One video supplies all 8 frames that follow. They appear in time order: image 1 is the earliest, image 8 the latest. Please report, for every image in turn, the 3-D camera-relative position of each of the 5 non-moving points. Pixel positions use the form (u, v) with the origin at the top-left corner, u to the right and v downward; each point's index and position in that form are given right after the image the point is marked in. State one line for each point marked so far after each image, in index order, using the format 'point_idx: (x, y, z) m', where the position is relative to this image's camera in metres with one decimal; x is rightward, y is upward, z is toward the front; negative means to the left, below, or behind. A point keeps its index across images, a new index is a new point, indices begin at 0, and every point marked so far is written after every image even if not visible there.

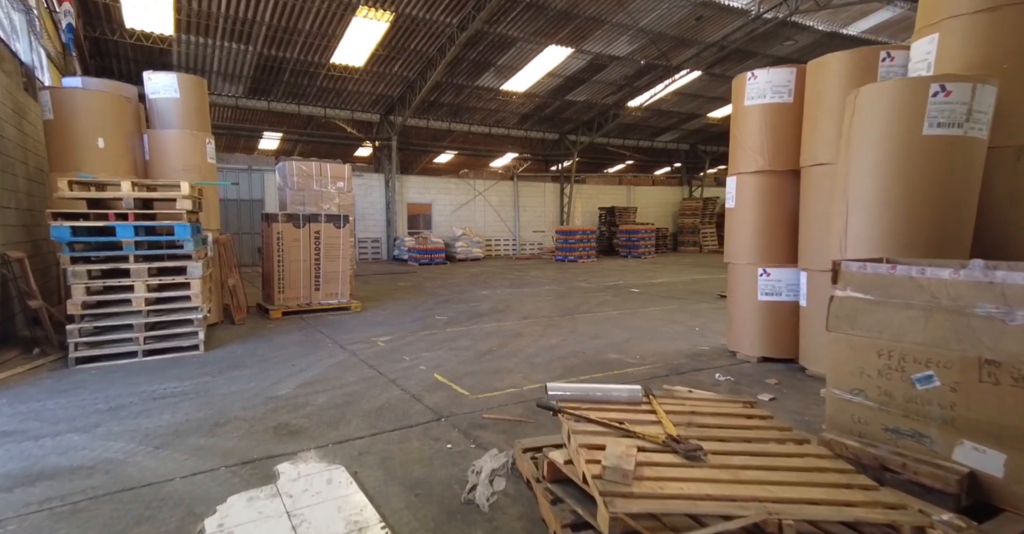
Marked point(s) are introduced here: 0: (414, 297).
0: (-1.6, -0.5, +8.1) m
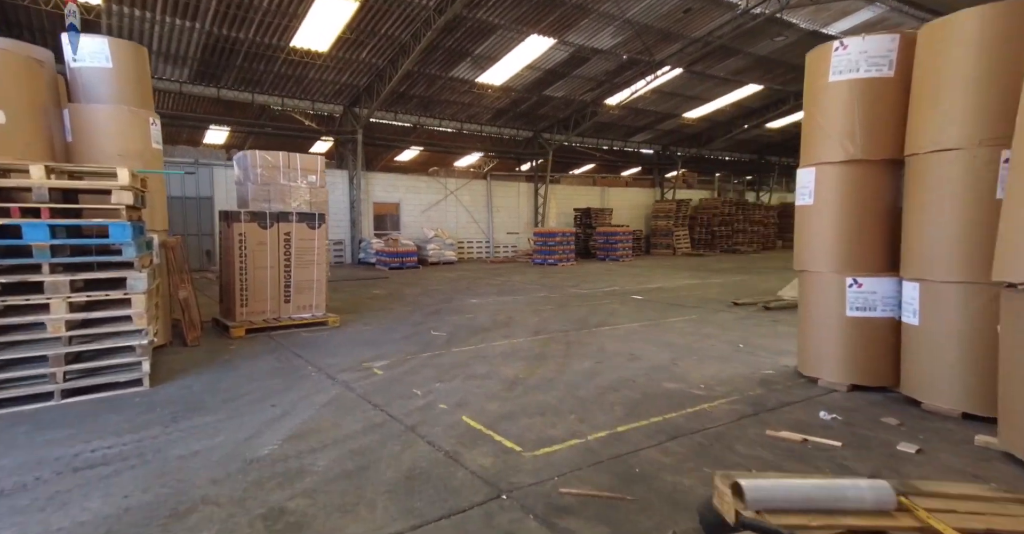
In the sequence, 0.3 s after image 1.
0: (-1.7, -0.6, +7.2) m
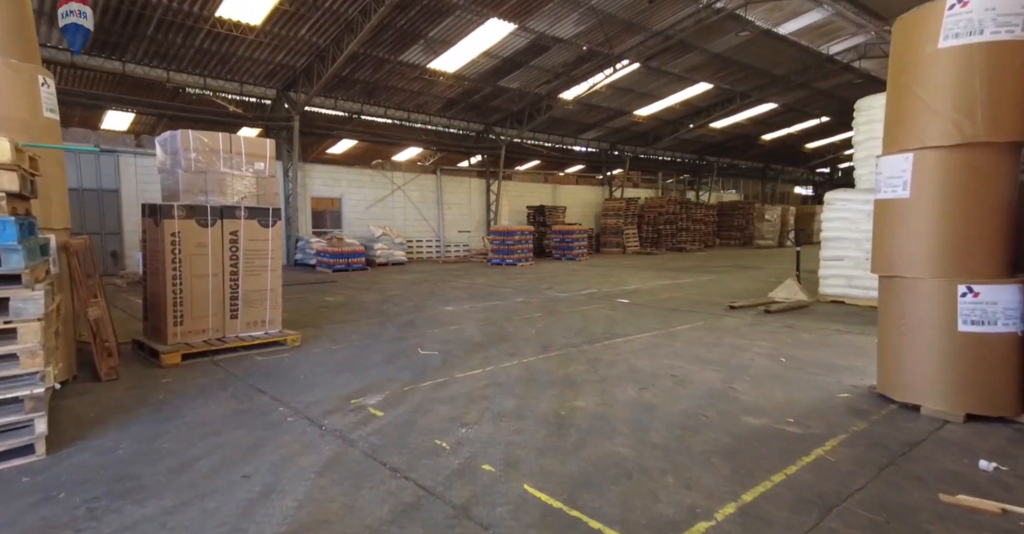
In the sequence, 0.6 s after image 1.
0: (-1.9, -0.7, +6.2) m
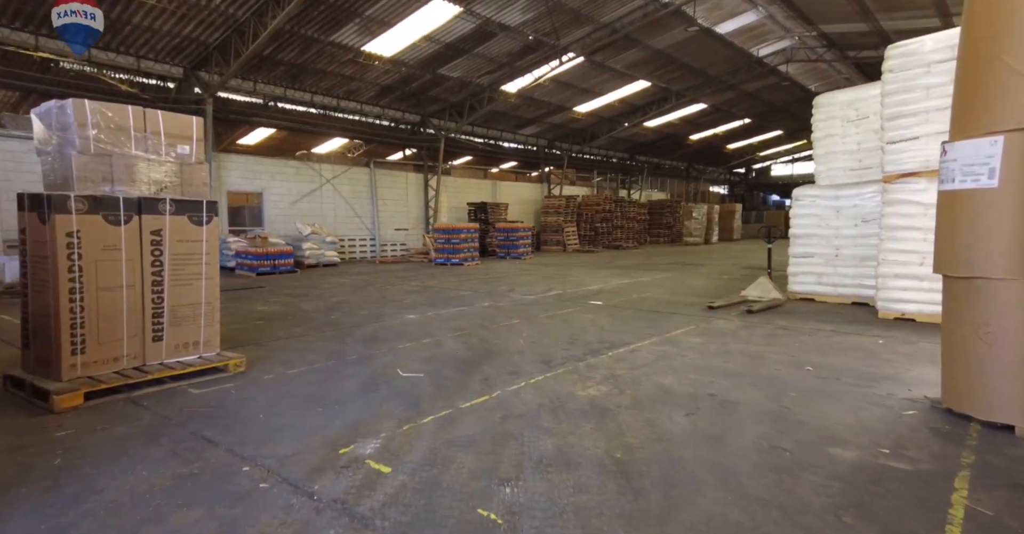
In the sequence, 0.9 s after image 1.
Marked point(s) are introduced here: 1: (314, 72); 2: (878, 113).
0: (-2.1, -0.7, +5.3) m
1: (-5.1, +5.0, +12.9) m
2: (+5.2, +2.2, +7.1) m
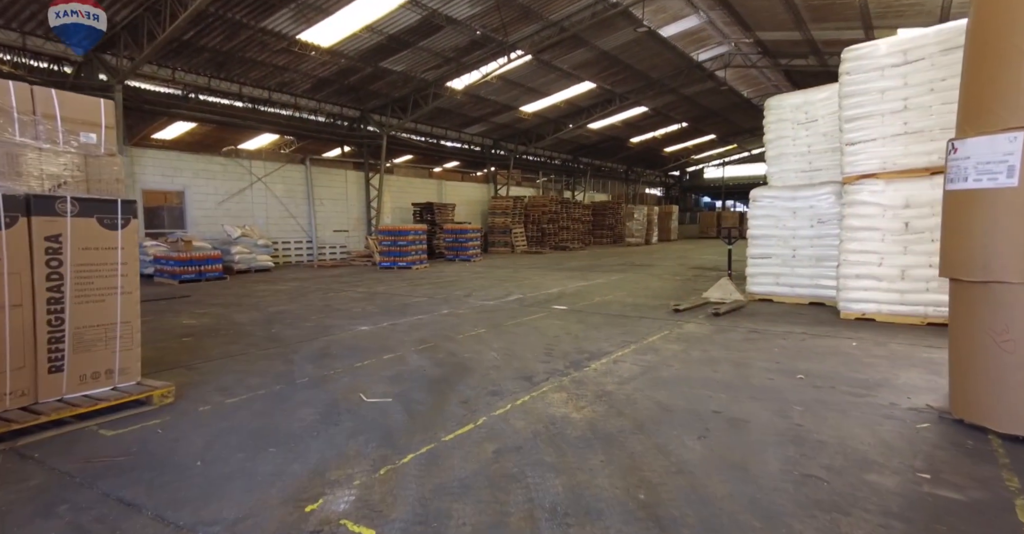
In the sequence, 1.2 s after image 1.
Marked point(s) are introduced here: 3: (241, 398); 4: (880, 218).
0: (-2.4, -0.8, +4.6) m
1: (-6.4, +4.9, +11.8) m
2: (+4.6, +2.2, +7.3) m
3: (-1.9, -0.9, +3.4) m
4: (+4.0, +0.5, +5.4) m
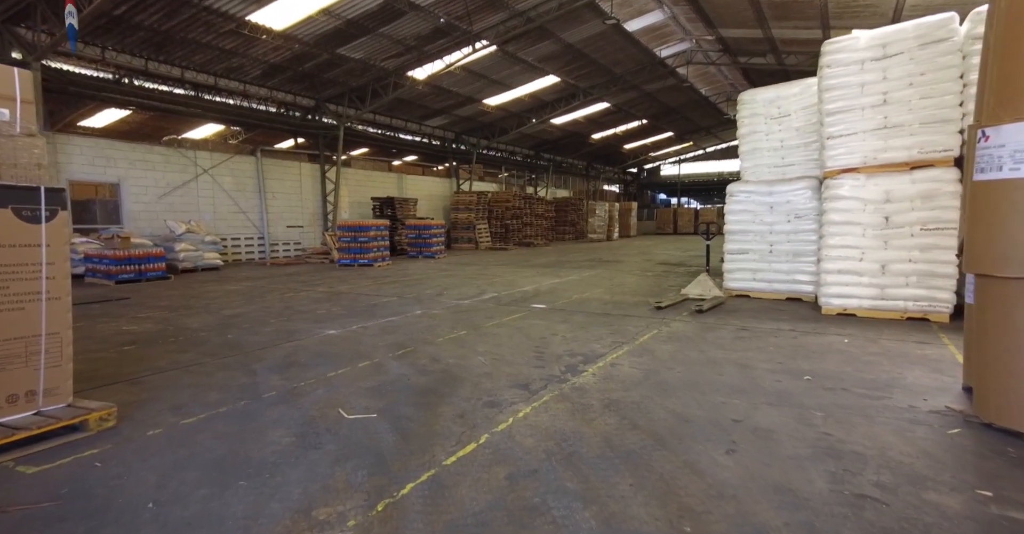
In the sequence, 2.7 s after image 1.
0: (-2.5, -0.8, +4.1) m
1: (-7.1, +4.9, +10.9) m
2: (+4.2, +2.3, +7.3) m
3: (-1.9, -0.9, +3.0) m
4: (+3.8, +0.6, +5.4) m
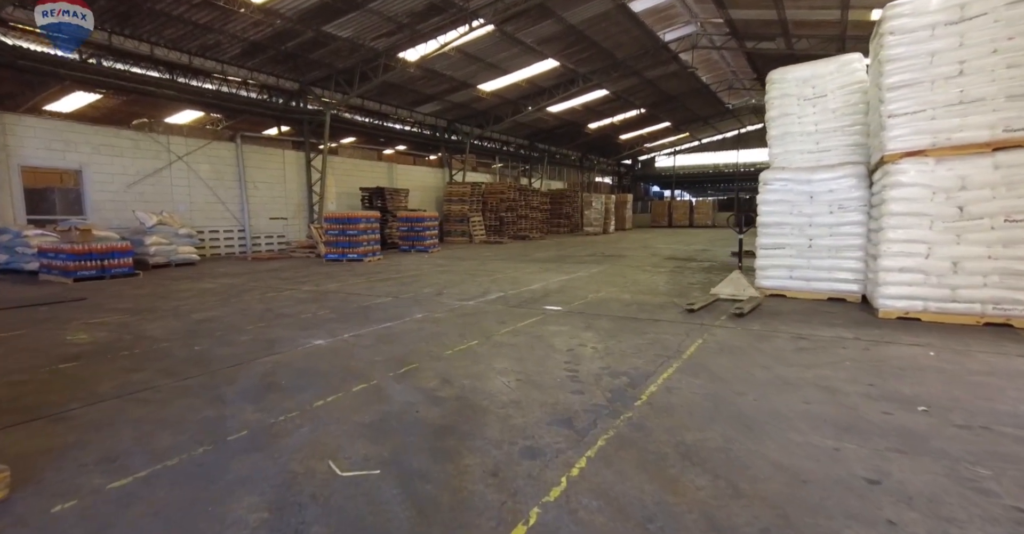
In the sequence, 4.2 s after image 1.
0: (-2.3, -0.8, +3.3) m
1: (-7.1, +5.0, +9.9) m
2: (+4.3, +2.3, +6.6) m
3: (-1.7, -0.9, +2.2) m
4: (+3.9, +0.6, +4.7) m
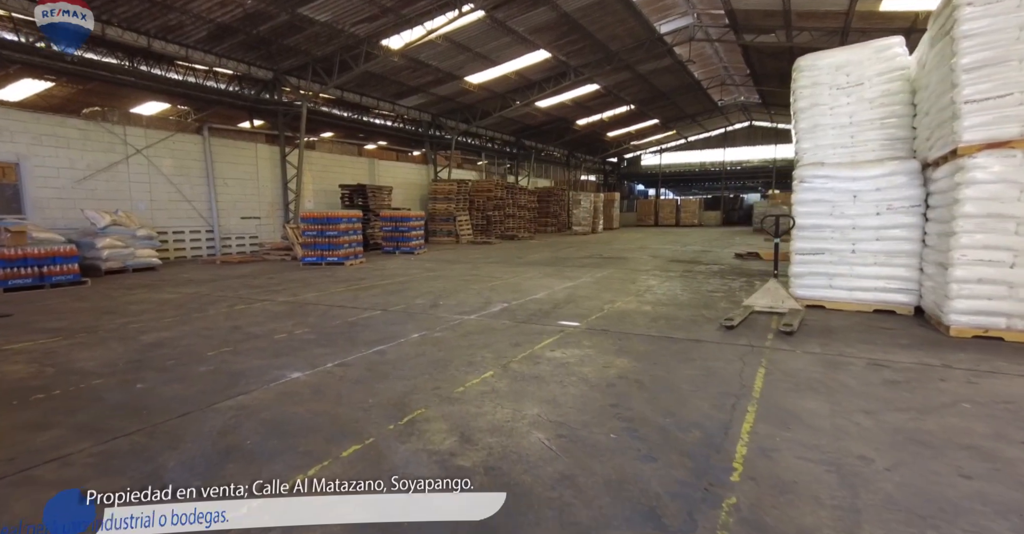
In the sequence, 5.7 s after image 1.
0: (-2.1, -0.9, +2.4) m
1: (-7.2, +4.9, +8.7) m
2: (+4.4, +2.3, +6.0) m
3: (-1.4, -1.0, +1.3) m
4: (+4.1, +0.5, +4.0) m
